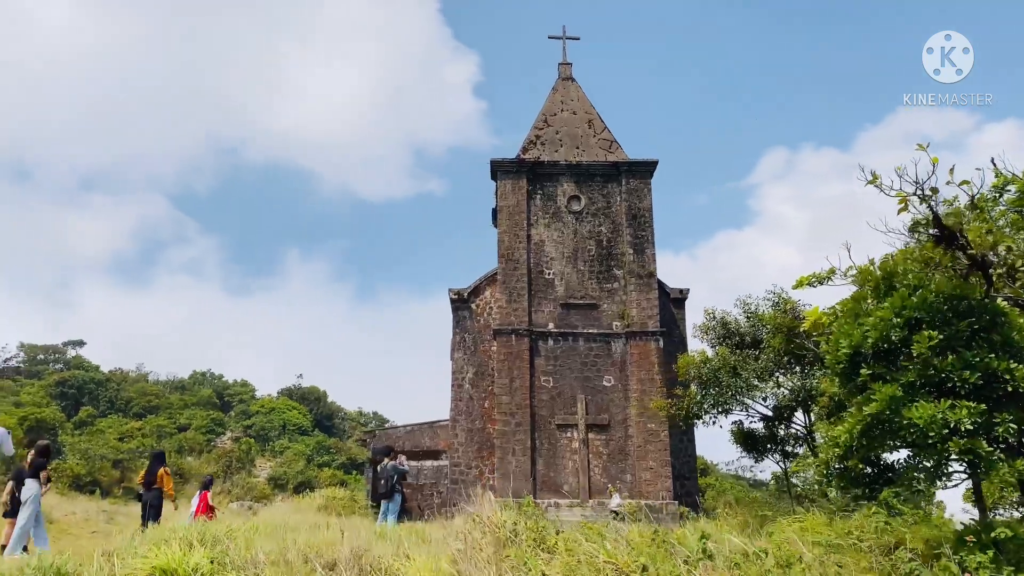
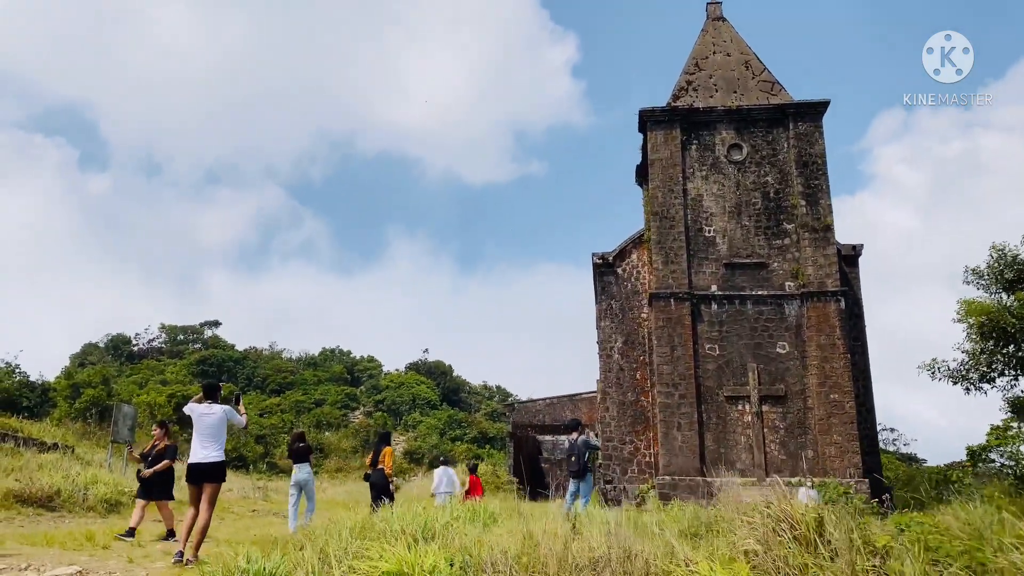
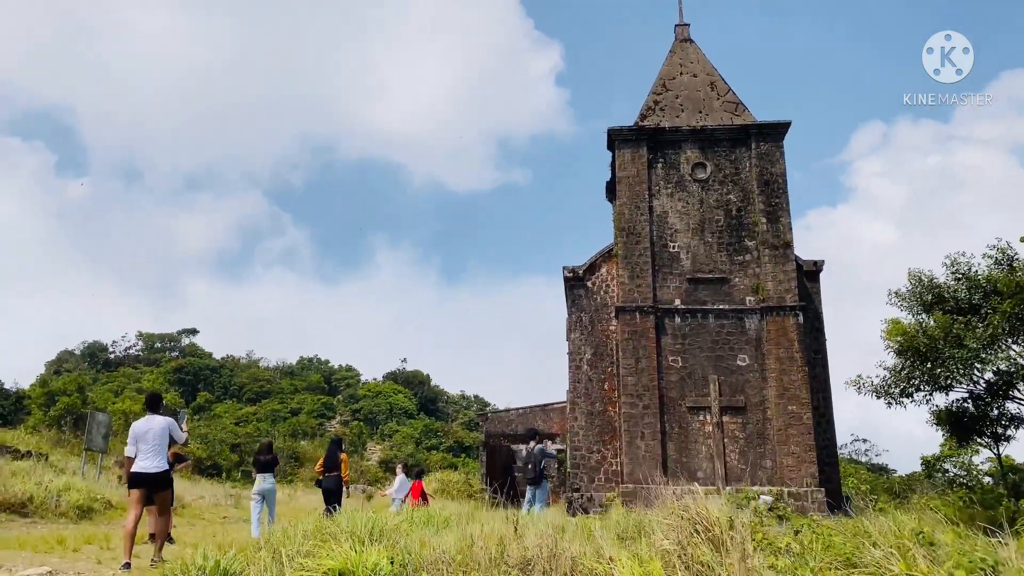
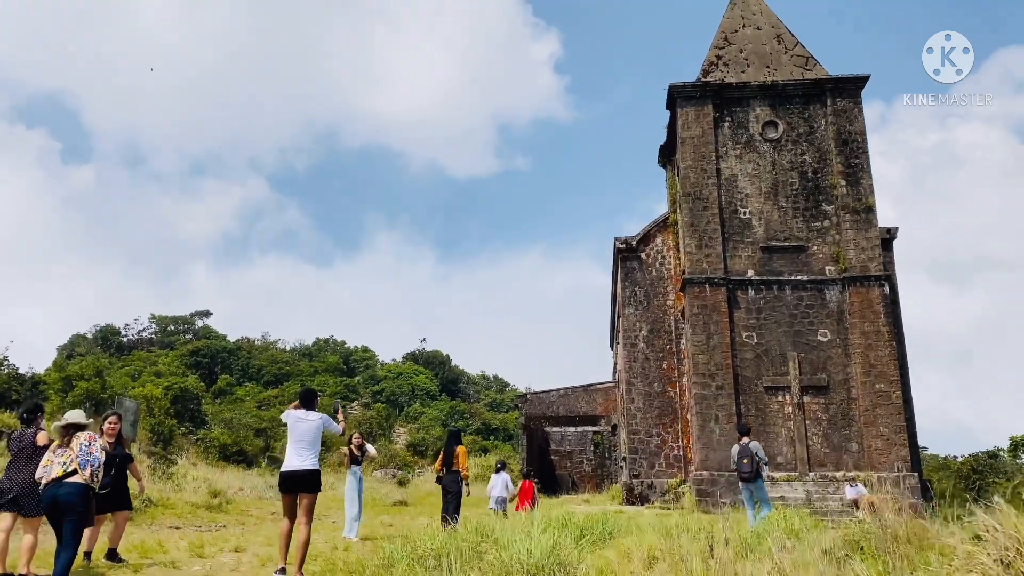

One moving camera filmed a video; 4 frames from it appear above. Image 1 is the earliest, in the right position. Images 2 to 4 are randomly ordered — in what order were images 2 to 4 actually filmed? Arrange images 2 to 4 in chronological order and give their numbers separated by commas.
3, 2, 4
